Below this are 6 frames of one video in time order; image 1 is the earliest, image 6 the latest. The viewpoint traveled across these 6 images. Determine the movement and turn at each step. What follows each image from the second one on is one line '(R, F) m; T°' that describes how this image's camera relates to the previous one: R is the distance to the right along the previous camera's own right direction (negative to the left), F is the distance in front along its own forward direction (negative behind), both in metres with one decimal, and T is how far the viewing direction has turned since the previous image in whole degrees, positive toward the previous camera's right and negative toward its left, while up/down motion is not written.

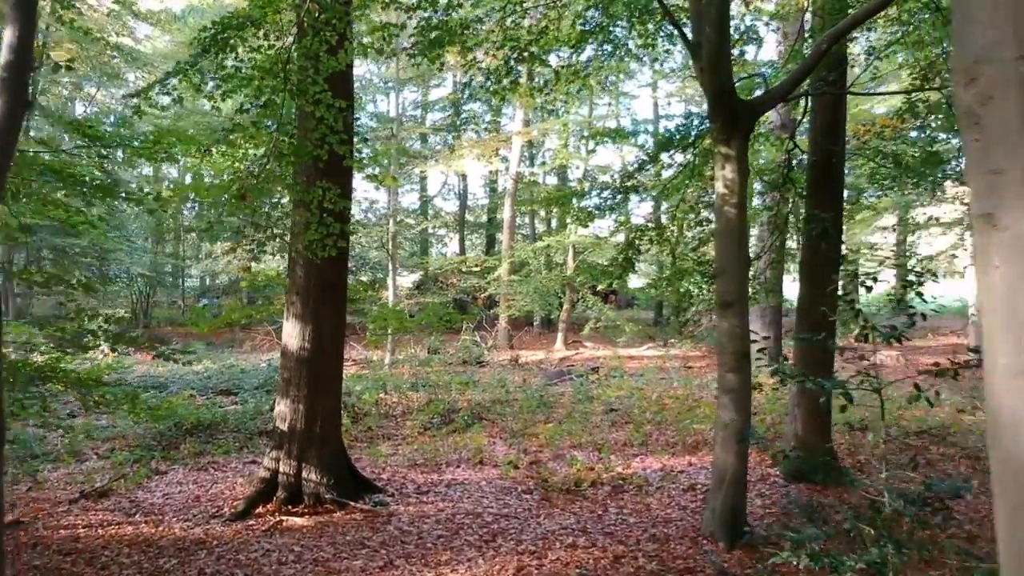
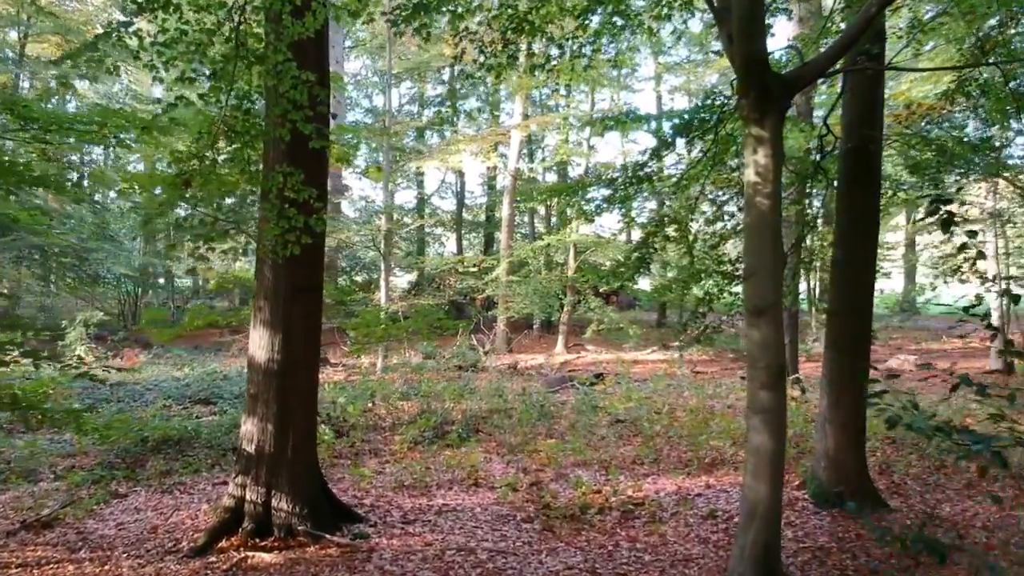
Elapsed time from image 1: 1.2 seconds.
(0.0, +0.9) m; 0°
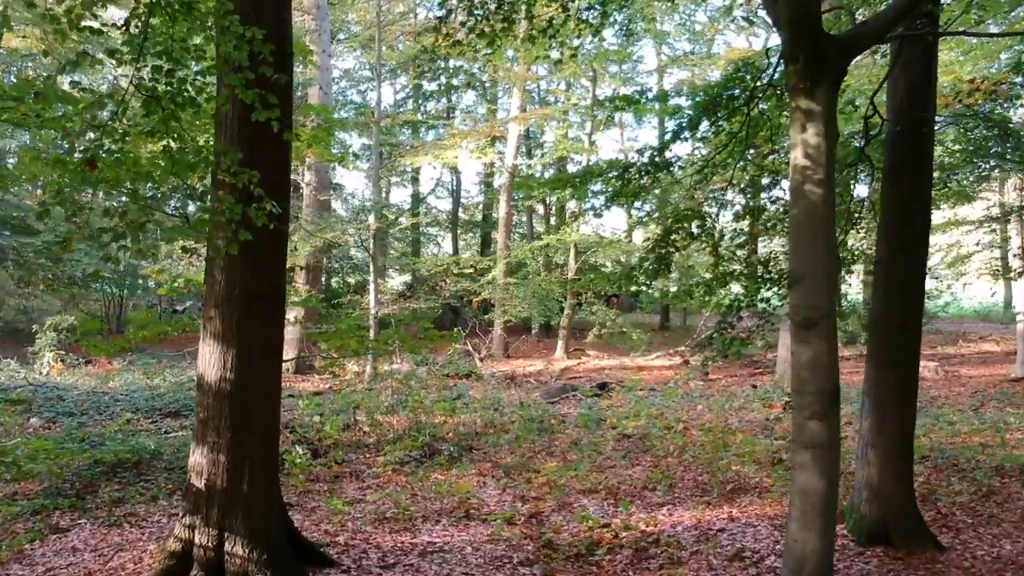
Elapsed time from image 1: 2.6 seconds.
(0.0, +1.0) m; 0°
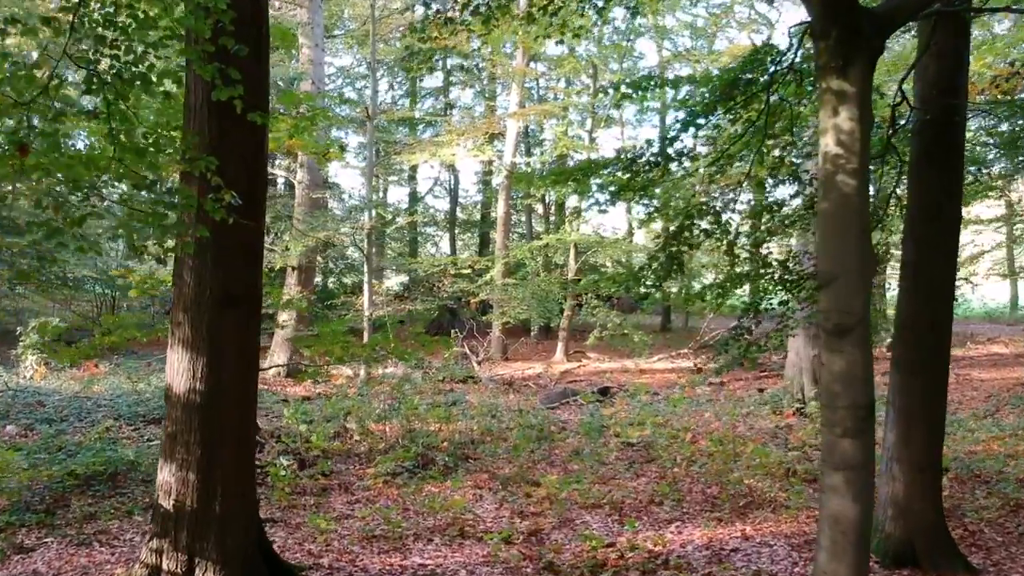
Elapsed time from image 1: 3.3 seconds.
(0.0, +0.5) m; 0°
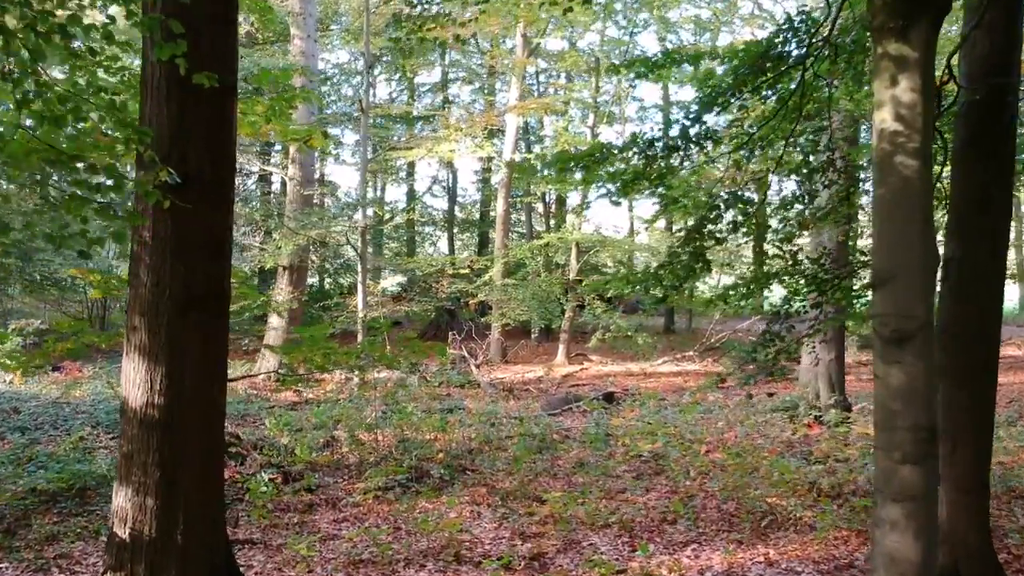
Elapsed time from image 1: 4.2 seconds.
(0.0, +0.6) m; 0°
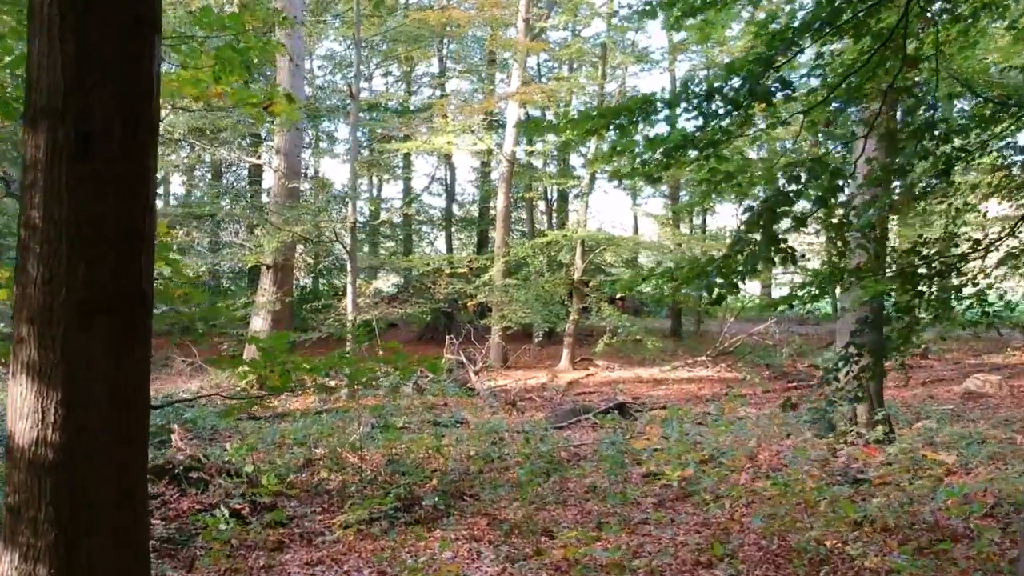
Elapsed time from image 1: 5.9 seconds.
(-0.1, +1.1) m; 0°
